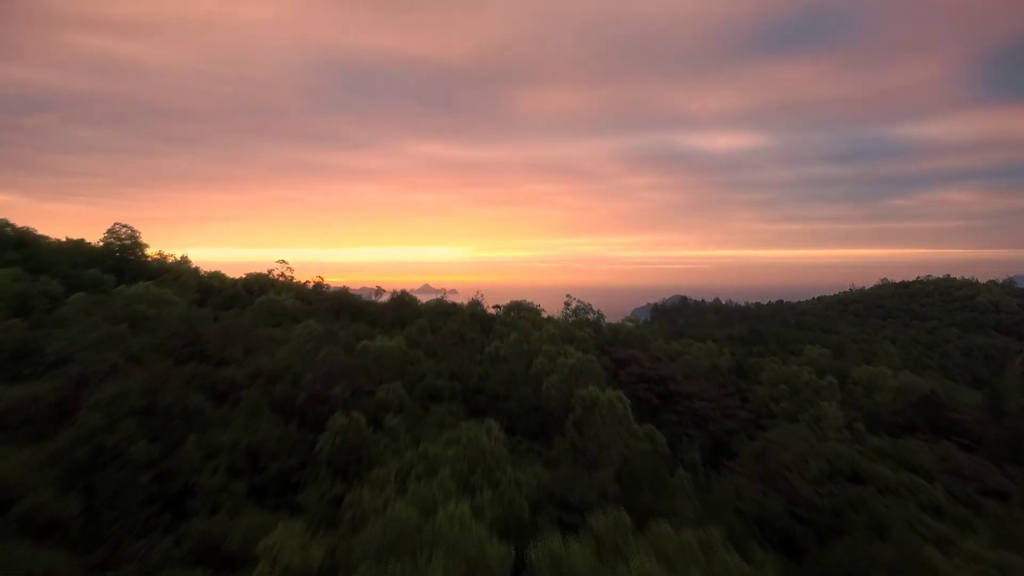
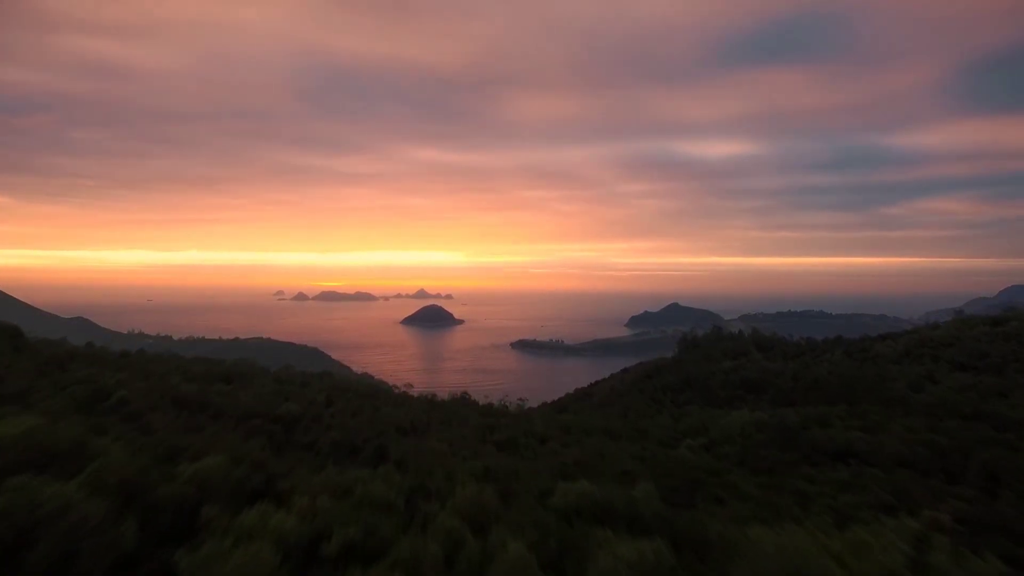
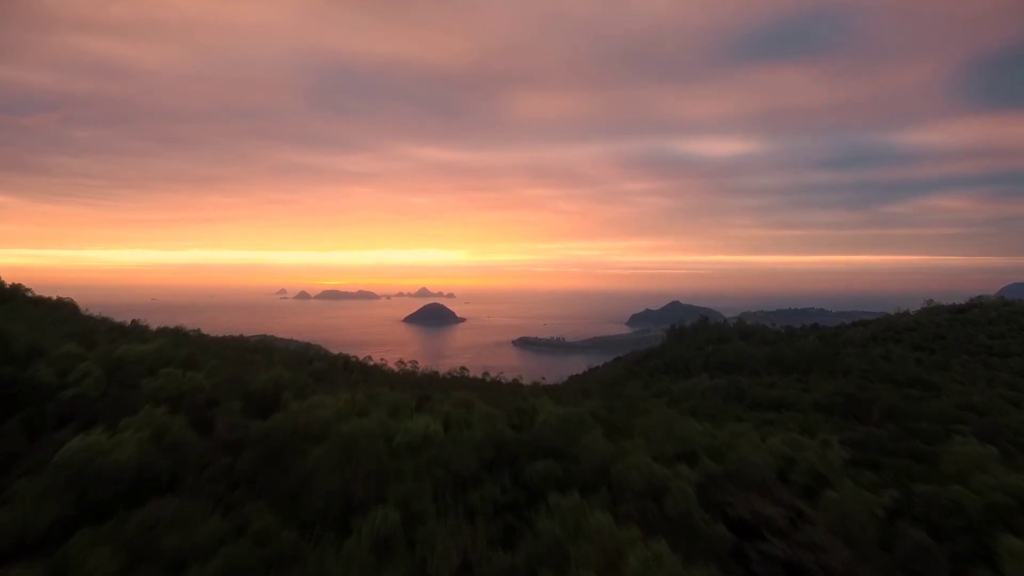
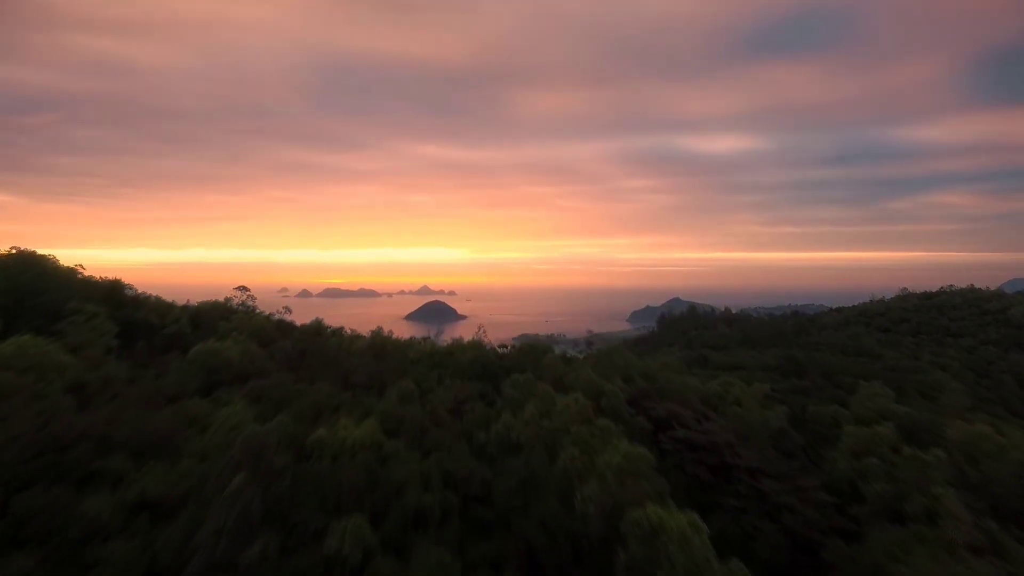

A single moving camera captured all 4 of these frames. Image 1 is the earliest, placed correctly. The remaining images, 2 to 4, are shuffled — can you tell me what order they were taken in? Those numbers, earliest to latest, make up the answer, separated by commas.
4, 3, 2
